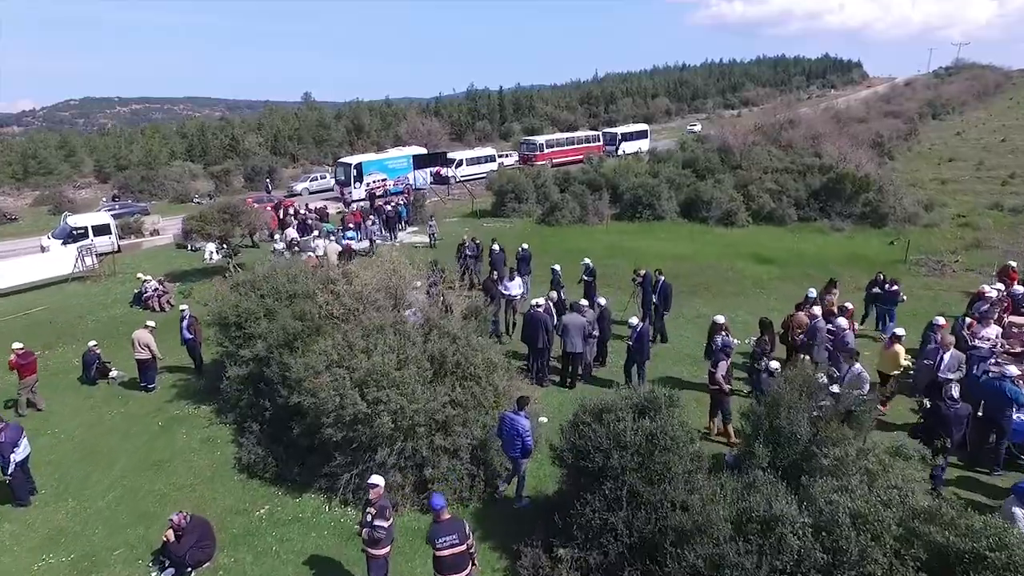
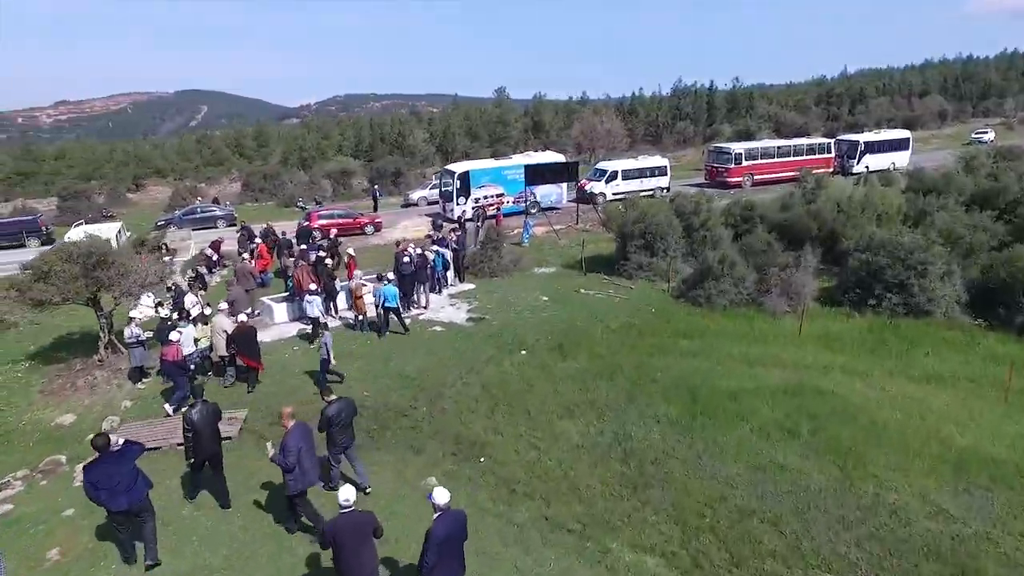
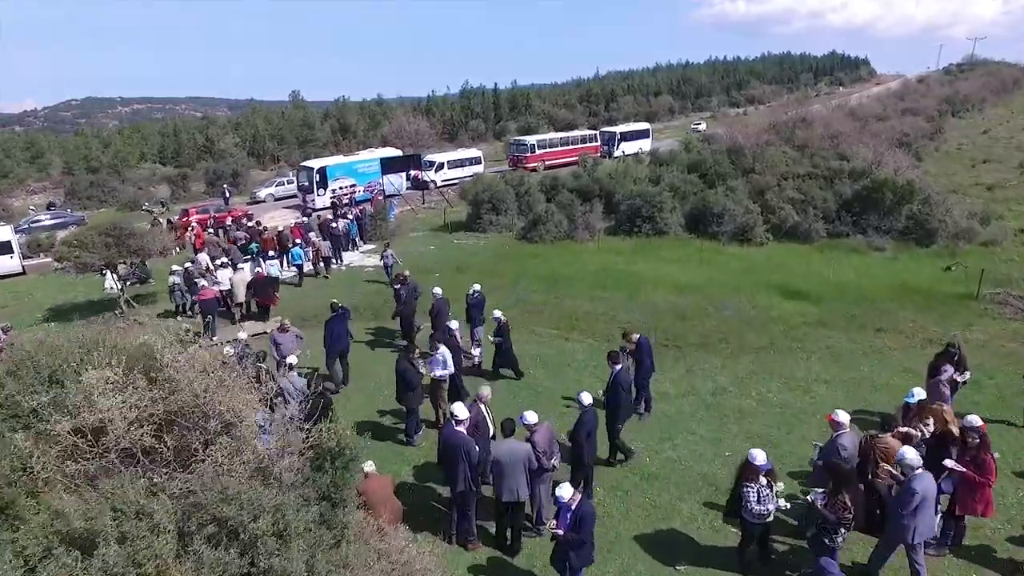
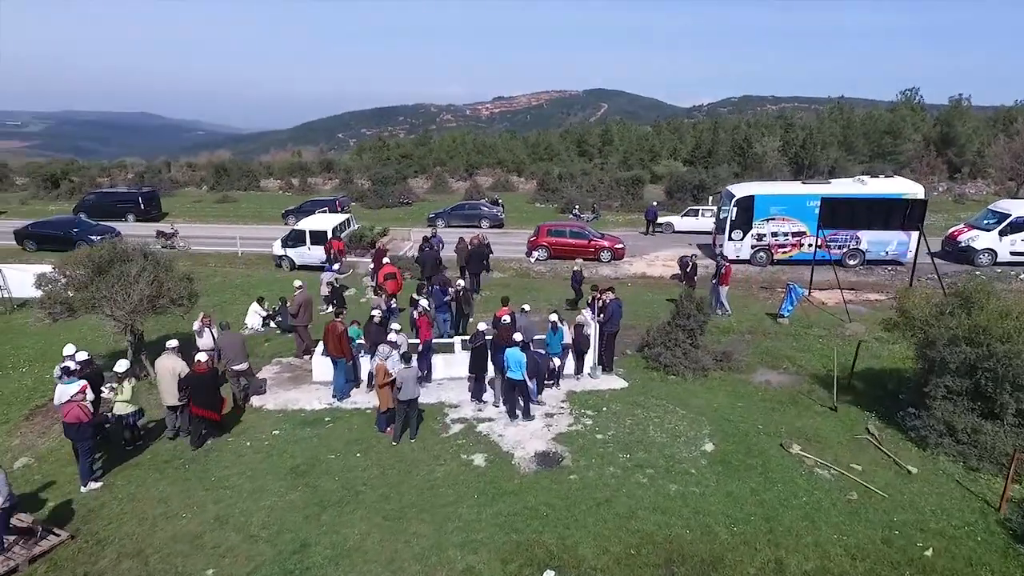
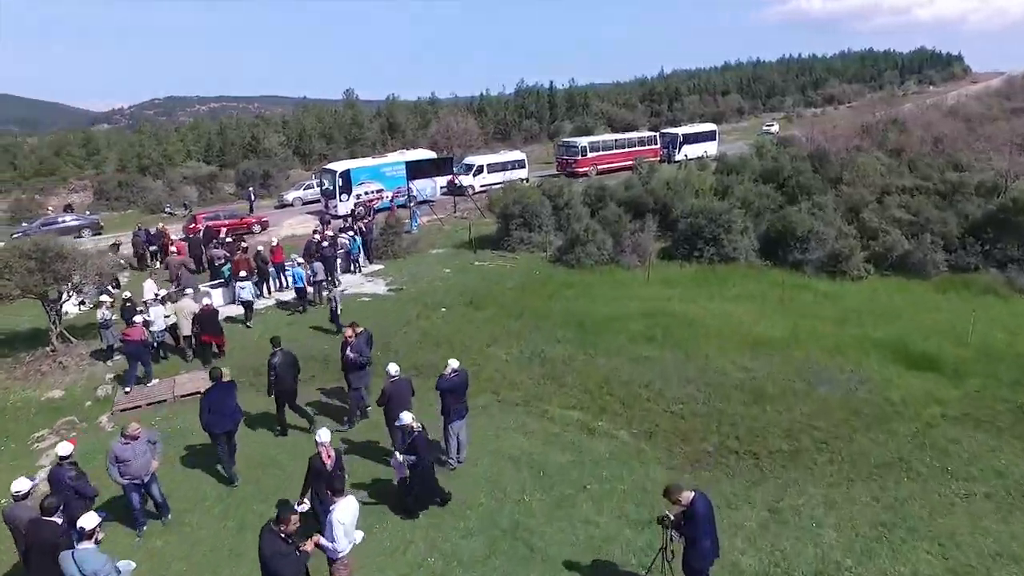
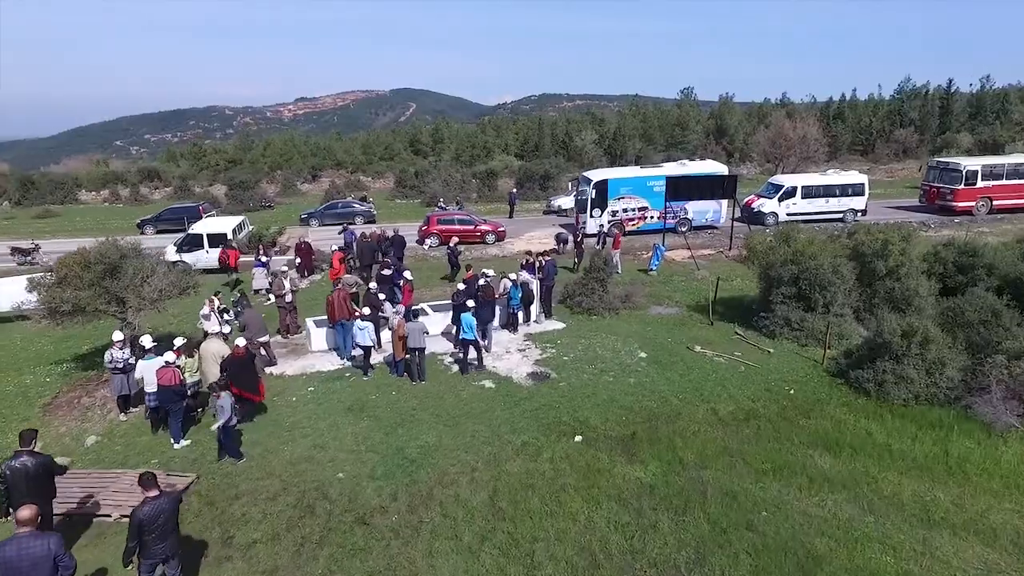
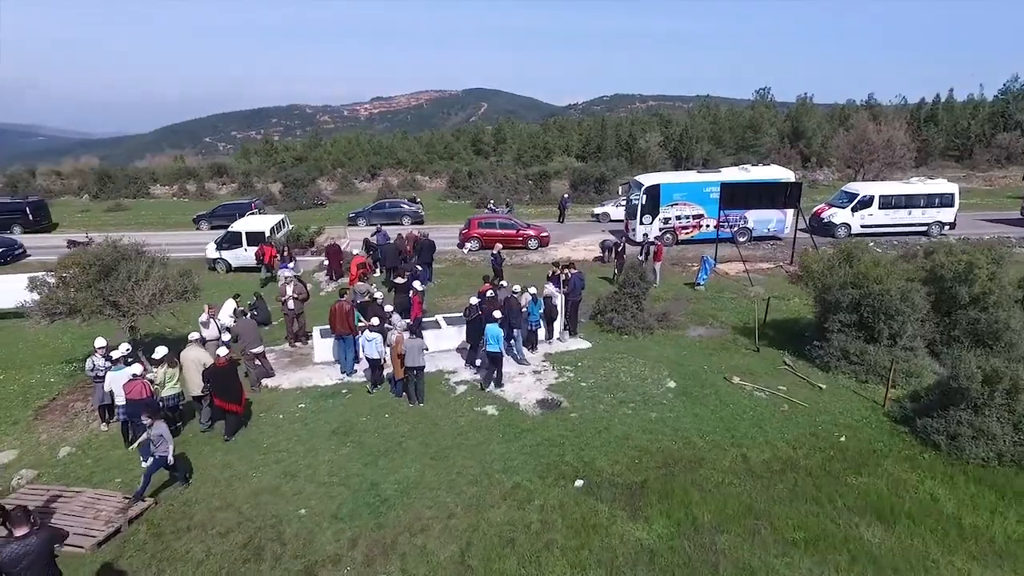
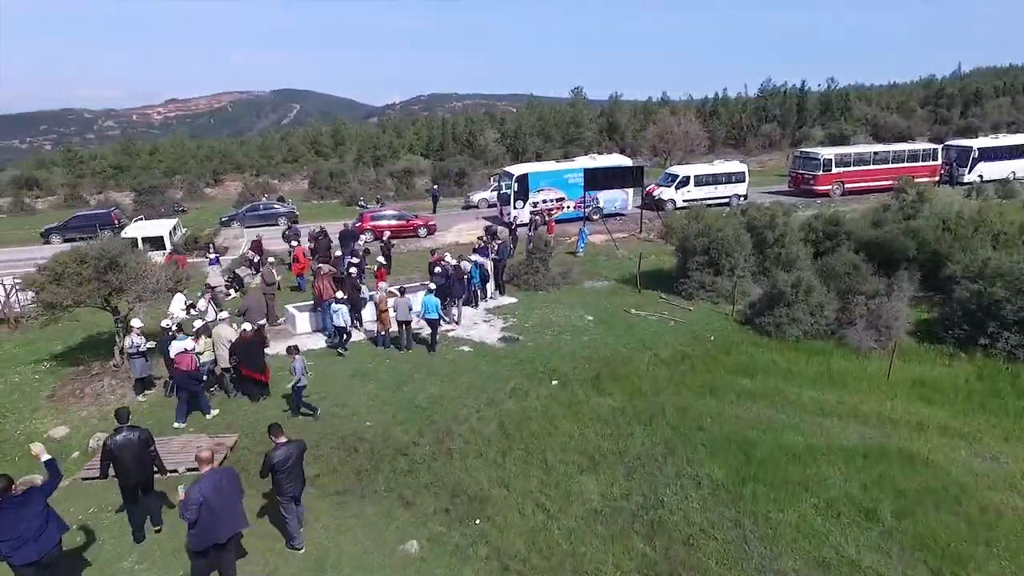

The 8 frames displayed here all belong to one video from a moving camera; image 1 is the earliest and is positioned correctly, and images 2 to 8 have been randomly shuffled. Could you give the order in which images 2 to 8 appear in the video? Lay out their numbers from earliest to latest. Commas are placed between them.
3, 5, 2, 8, 6, 7, 4
